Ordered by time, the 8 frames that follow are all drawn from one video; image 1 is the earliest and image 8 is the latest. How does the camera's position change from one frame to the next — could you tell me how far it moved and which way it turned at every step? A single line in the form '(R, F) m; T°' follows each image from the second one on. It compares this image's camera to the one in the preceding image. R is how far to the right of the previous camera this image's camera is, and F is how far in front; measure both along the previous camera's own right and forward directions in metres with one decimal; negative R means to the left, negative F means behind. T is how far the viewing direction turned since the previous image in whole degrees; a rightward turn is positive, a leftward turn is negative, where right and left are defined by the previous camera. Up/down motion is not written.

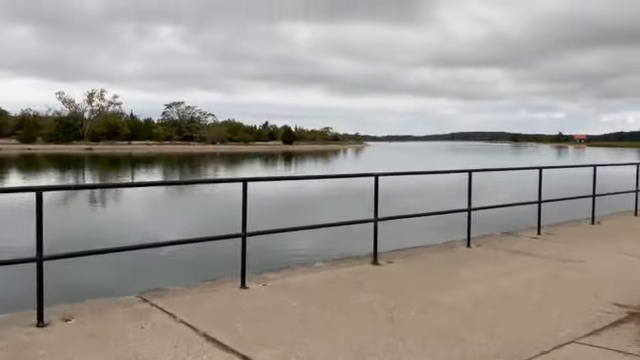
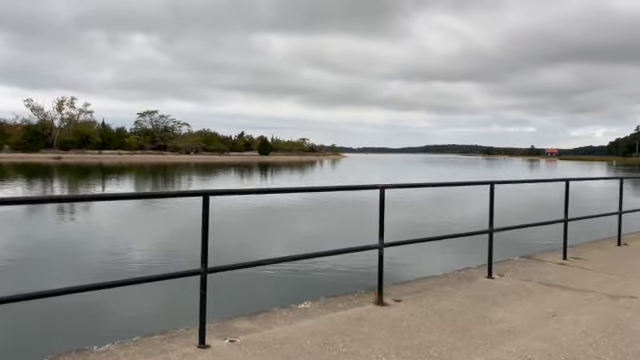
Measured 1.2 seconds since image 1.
(-0.1, +0.9) m; +2°
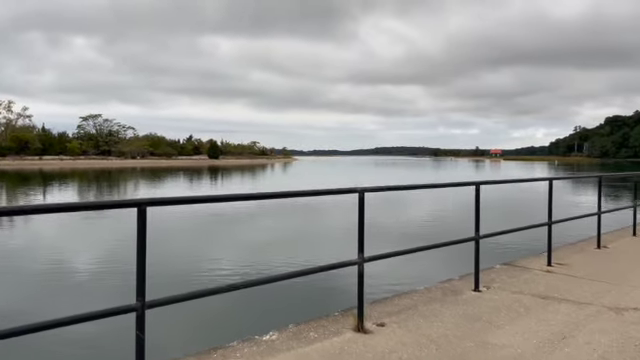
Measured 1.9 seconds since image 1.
(-0.1, +0.5) m; +5°
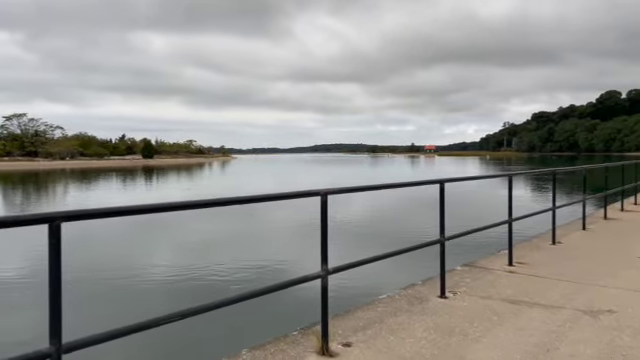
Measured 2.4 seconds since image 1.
(-0.1, +0.3) m; +6°
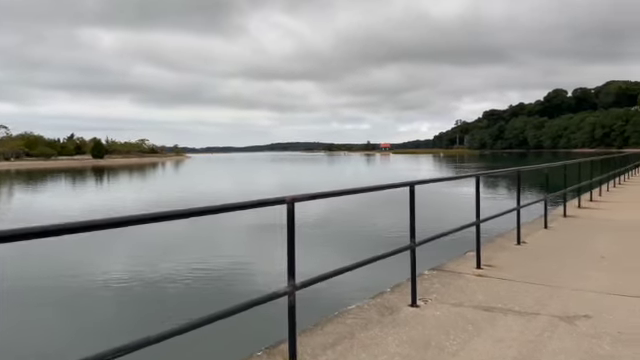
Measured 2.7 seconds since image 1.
(0.0, +0.2) m; +4°
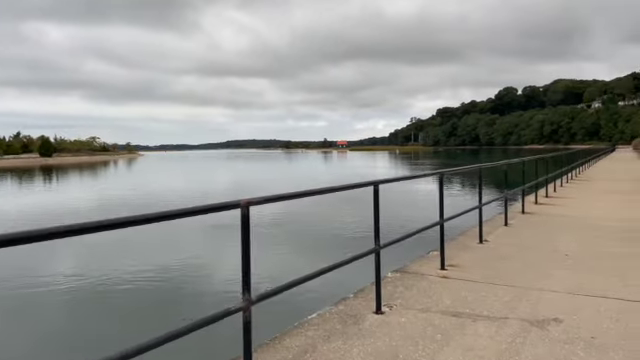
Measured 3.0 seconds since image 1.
(0.0, +0.2) m; +4°
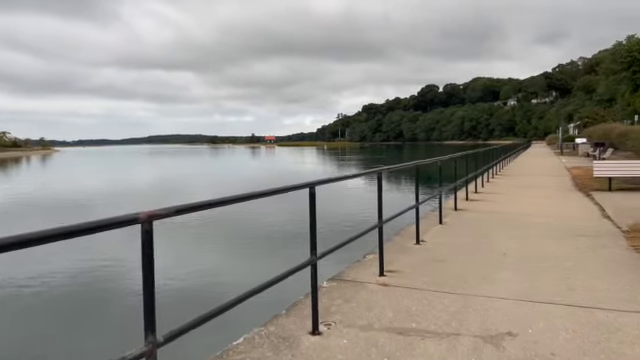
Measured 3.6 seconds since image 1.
(0.0, +0.4) m; +7°
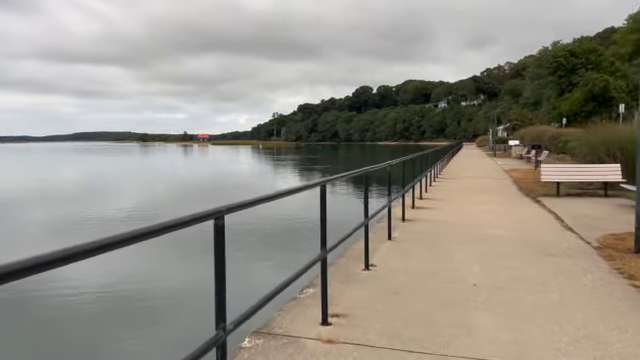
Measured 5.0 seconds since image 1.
(+0.1, +0.9) m; +6°
